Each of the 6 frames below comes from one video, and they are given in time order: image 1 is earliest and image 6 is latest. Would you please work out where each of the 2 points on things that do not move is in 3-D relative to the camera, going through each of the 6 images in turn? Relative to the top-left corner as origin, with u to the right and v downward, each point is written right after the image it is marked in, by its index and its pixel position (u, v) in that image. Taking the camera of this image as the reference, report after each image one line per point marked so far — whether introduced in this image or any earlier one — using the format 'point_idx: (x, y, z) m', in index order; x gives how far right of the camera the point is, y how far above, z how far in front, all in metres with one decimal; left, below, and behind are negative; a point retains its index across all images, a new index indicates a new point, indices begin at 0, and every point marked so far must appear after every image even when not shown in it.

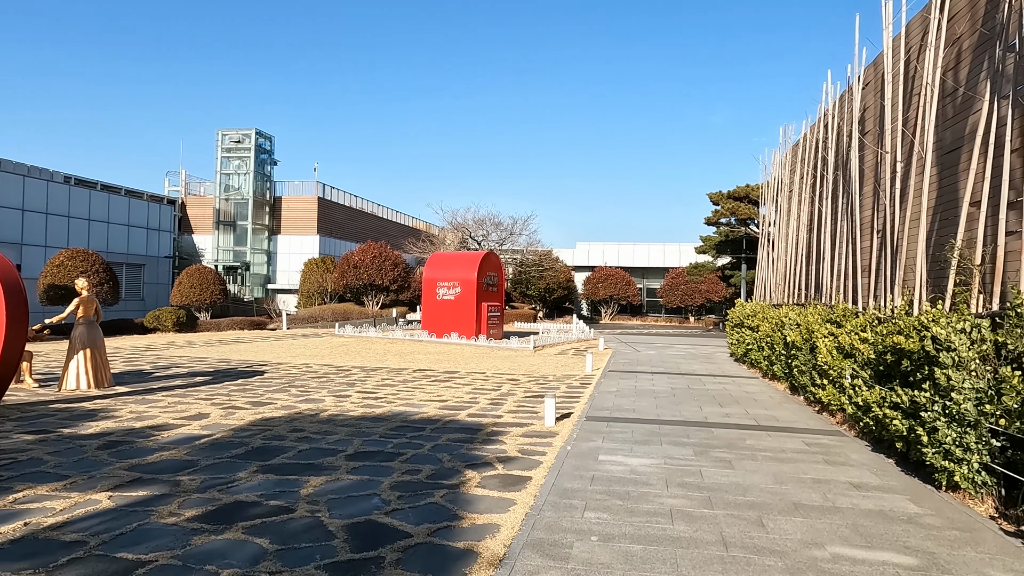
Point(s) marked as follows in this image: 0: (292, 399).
0: (-3.4, -1.7, +10.2) m
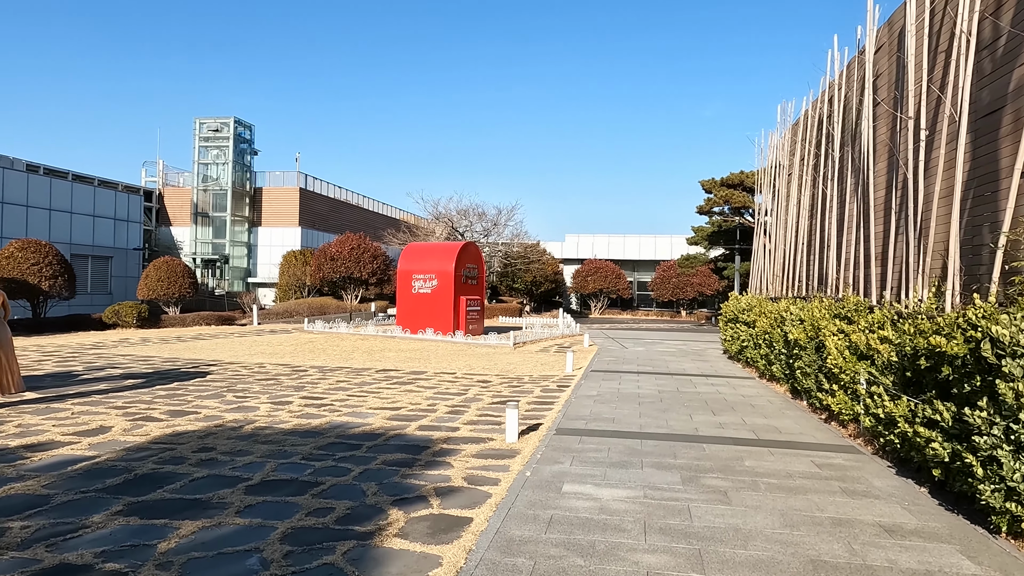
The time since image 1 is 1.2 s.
0: (-3.9, -1.6, +8.9) m
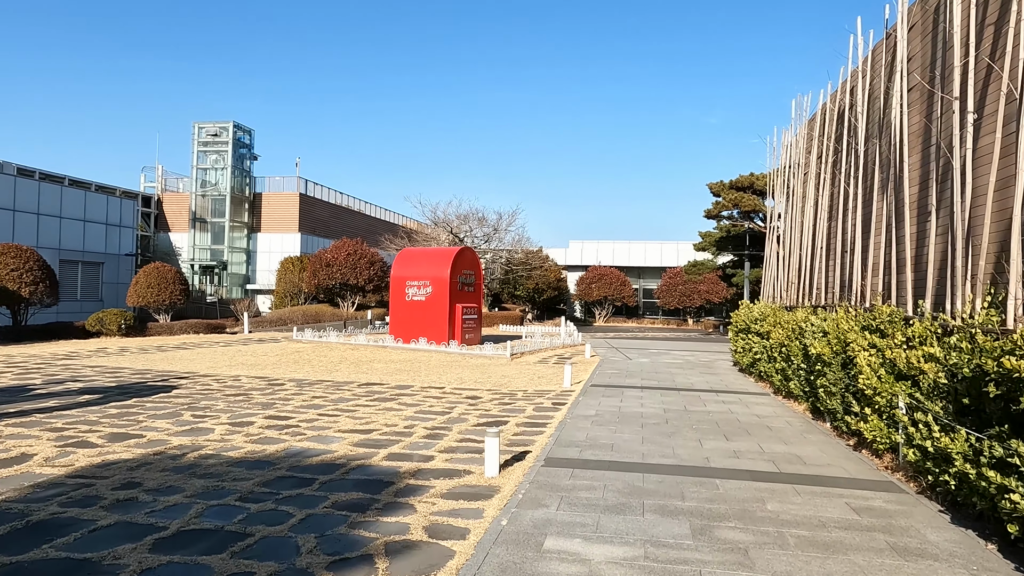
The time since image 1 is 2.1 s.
0: (-4.0, -1.7, +7.9) m
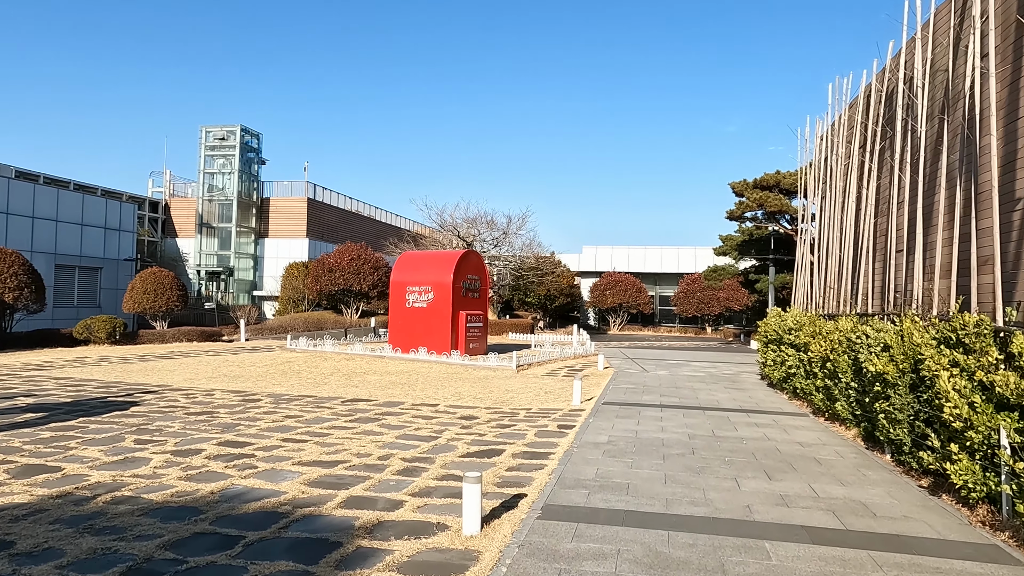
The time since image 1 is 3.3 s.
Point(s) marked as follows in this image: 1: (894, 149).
0: (-4.1, -1.7, +6.6) m
1: (+5.4, +2.0, +9.4) m
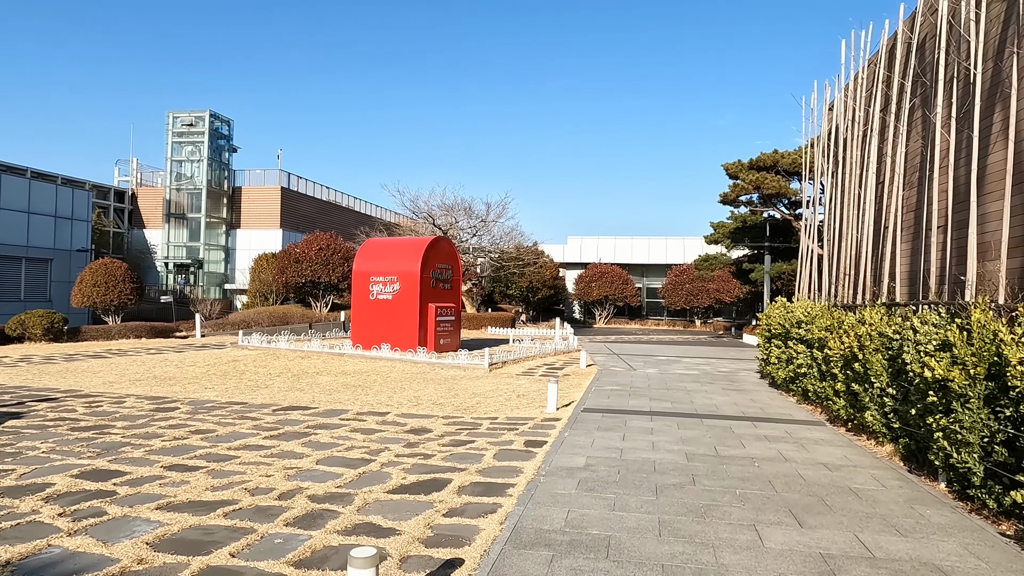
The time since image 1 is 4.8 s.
0: (-4.5, -1.6, +4.9) m
1: (+4.9, +2.2, +7.8) m
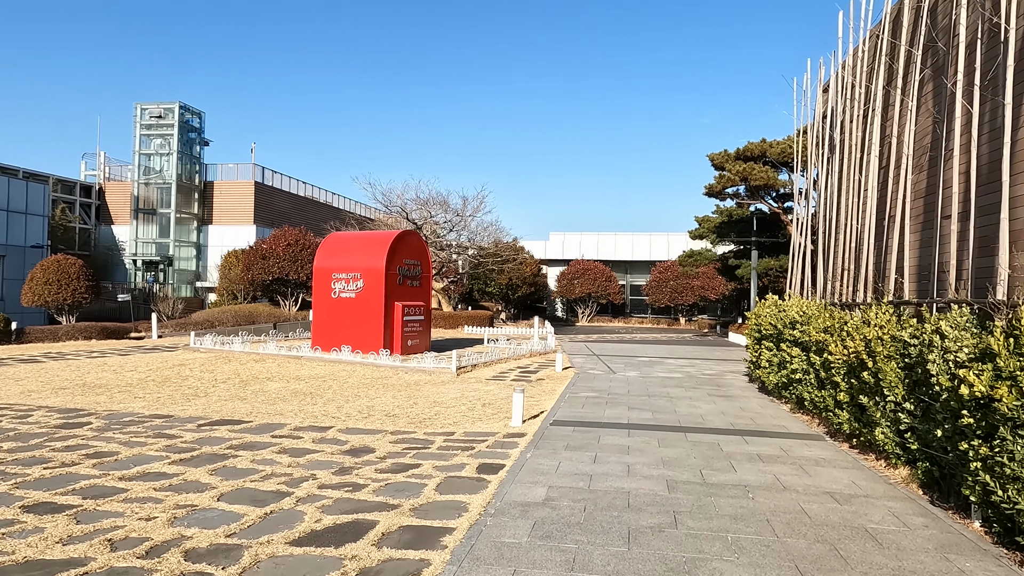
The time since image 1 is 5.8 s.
0: (-4.9, -1.6, +3.7) m
1: (+4.5, +2.2, +6.9) m
